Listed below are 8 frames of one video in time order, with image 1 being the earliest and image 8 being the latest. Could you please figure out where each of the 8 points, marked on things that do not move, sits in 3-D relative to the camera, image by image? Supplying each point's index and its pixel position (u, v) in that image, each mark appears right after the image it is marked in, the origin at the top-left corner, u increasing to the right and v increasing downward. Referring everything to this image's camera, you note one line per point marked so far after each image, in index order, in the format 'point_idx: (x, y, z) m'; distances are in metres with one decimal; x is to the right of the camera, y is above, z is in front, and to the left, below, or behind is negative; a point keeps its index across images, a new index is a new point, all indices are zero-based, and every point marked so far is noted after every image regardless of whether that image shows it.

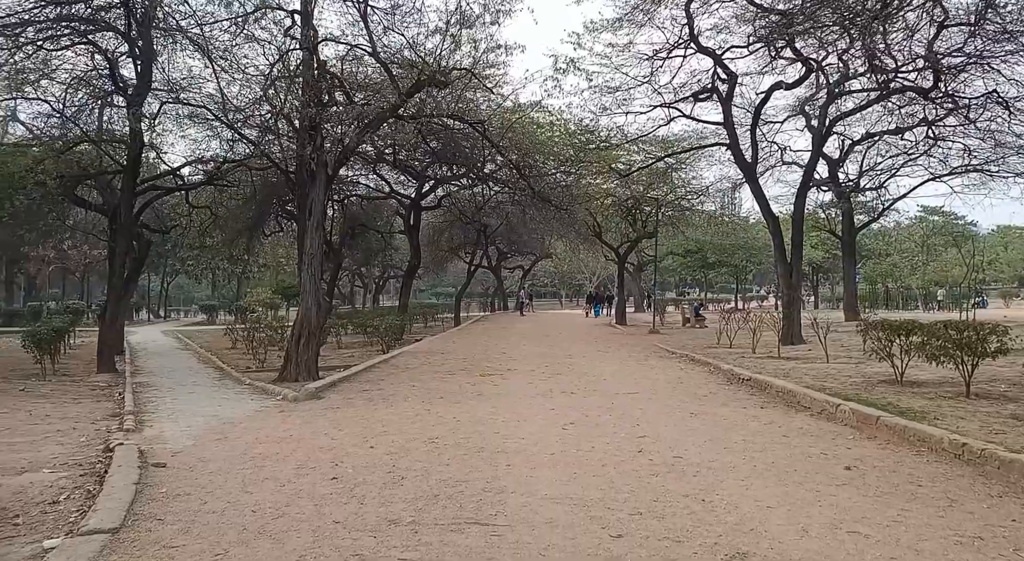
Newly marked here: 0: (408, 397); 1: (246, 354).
0: (-1.2, -1.5, +9.7) m
1: (-6.5, -1.8, +19.8) m
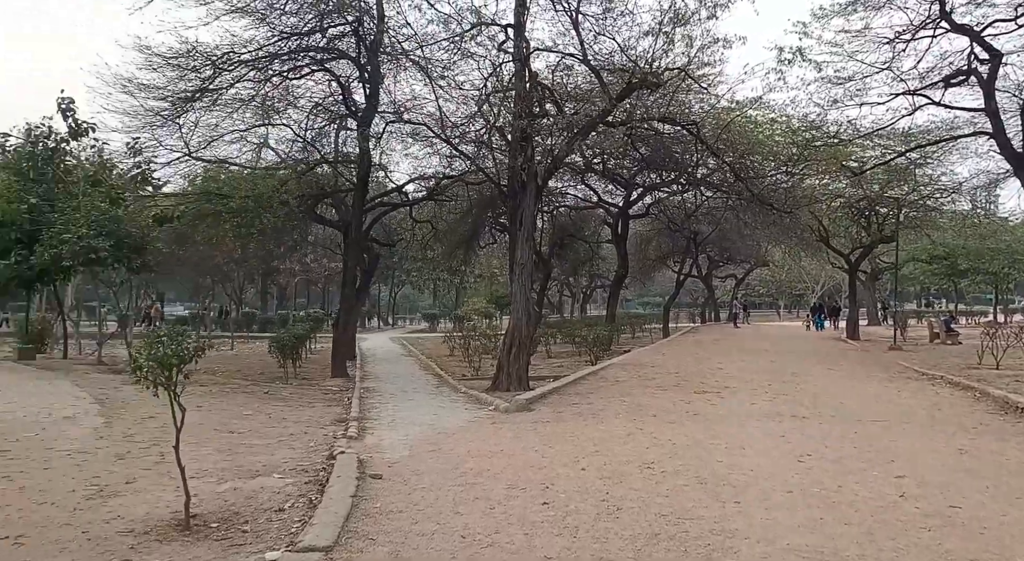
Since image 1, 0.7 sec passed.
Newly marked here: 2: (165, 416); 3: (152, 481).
0: (+1.2, -1.6, +9.3) m
1: (-1.3, -2.1, +20.5) m
2: (-3.9, -1.5, +9.3) m
3: (-2.7, -1.5, +6.2) m
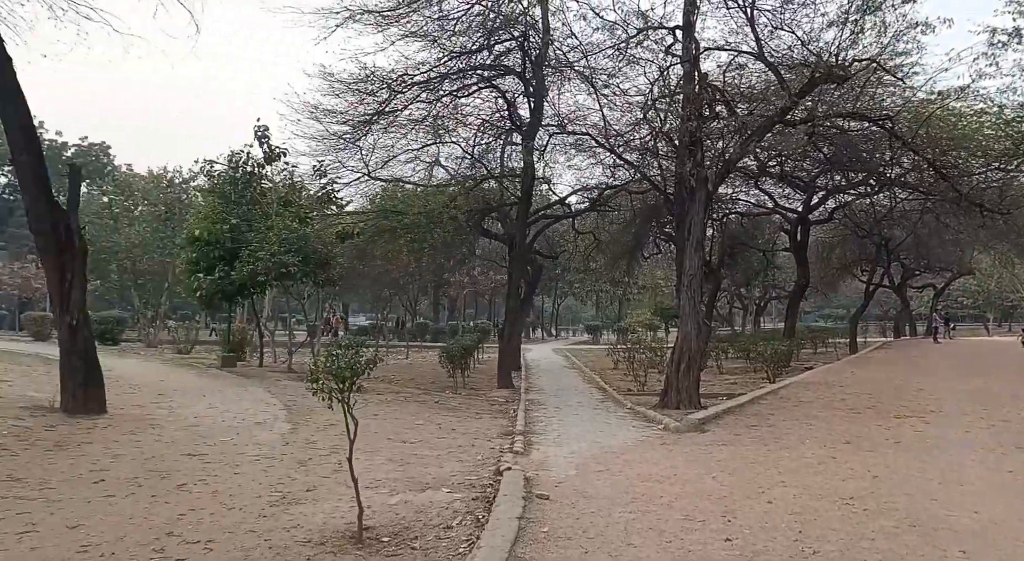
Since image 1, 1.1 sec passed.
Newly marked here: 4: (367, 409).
0: (+3.1, -1.8, +8.6) m
1: (+2.8, -2.4, +20.0) m
2: (-2.0, -1.7, +9.7) m
3: (-1.4, -1.6, +6.4) m
4: (-2.0, -1.8, +11.3) m
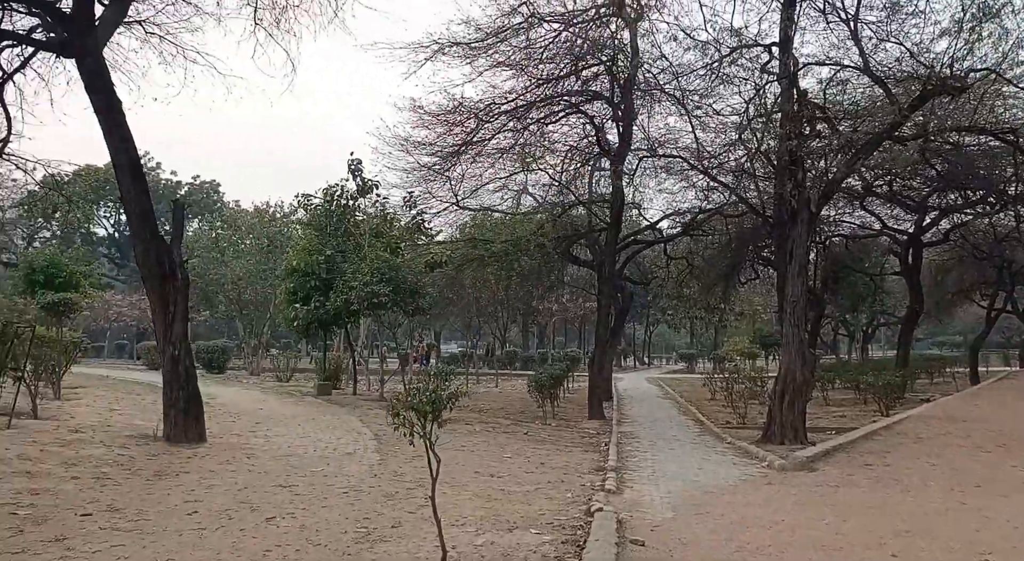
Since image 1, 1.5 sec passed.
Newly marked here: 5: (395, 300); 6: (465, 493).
0: (+4.0, -2.0, +8.0) m
1: (+5.0, -3.0, +19.3) m
2: (-0.9, -2.0, +9.5) m
3: (-0.7, -1.9, +6.2) m
4: (-0.8, -2.2, +11.2) m
5: (-2.3, -0.4, +16.4) m
6: (-0.4, -1.9, +7.5) m
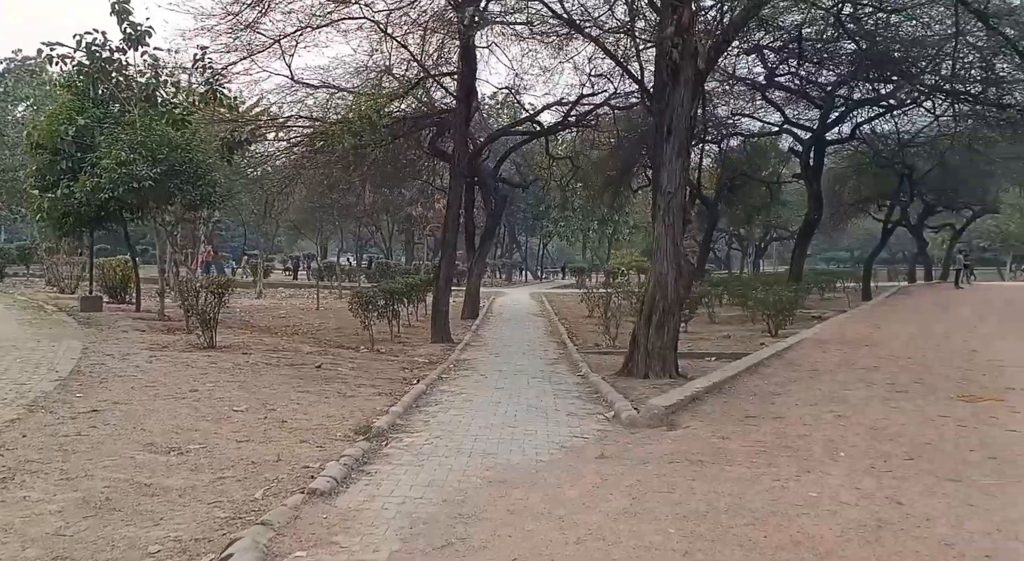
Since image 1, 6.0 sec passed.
0: (+2.0, -1.2, +5.2) m
1: (+1.8, -0.9, +16.6) m
2: (-3.0, -1.0, +6.2) m
3: (-2.5, -1.2, +3.0) m
4: (-3.0, -0.9, +7.9) m
5: (-5.1, +1.4, +12.7) m
6: (-2.3, -1.1, +4.3) m
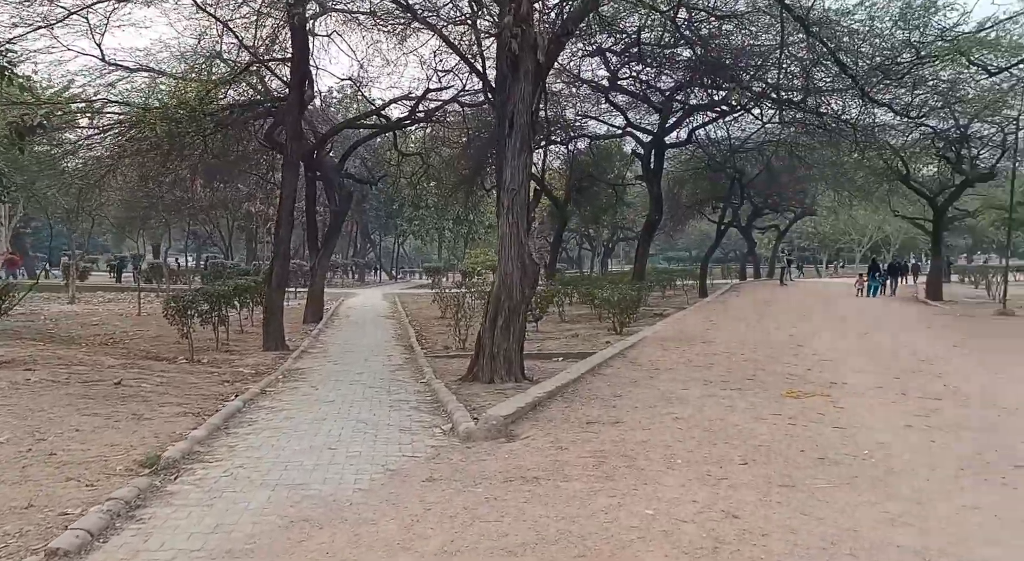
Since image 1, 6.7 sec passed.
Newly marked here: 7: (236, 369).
0: (+1.0, -1.2, +4.9) m
1: (-1.3, -1.0, +16.1) m
2: (-4.2, -1.0, +5.0) m
3: (-3.1, -1.2, +1.9) m
4: (-4.5, -1.0, +6.7) m
5: (-7.4, +1.3, +11.0) m
6: (-3.1, -1.1, +3.2) m
7: (-3.4, -1.1, +10.2) m
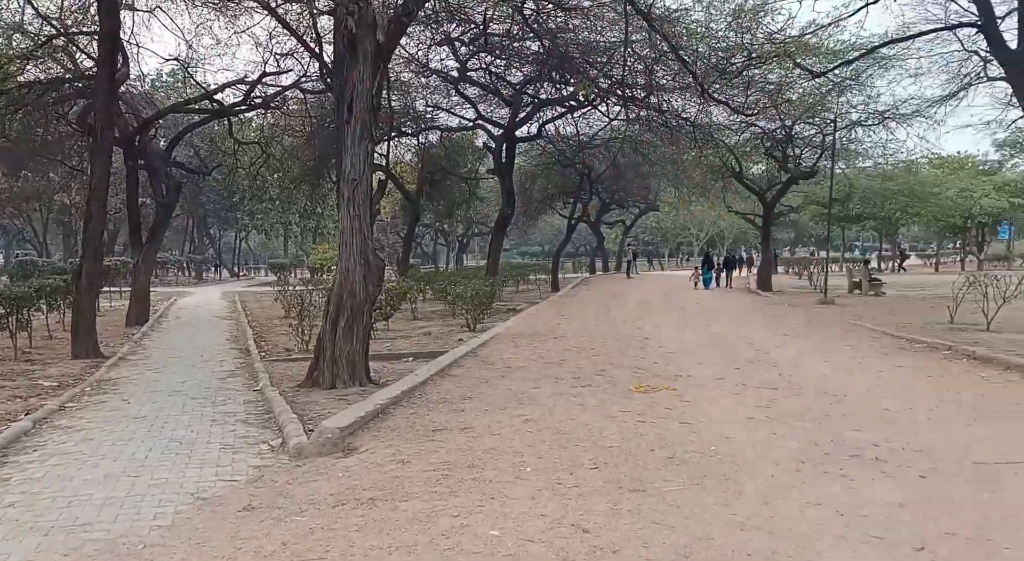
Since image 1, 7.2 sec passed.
0: (+0.1, -1.2, +4.6) m
1: (-4.1, -0.9, +15.2) m
2: (-5.0, -1.1, +3.8) m
3: (-3.4, -1.2, +0.9) m
4: (-5.6, -1.0, +5.3) m
5: (-9.3, +1.3, +9.0) m
6: (-3.7, -1.2, +2.1) m
7: (-5.2, -1.1, +8.9) m
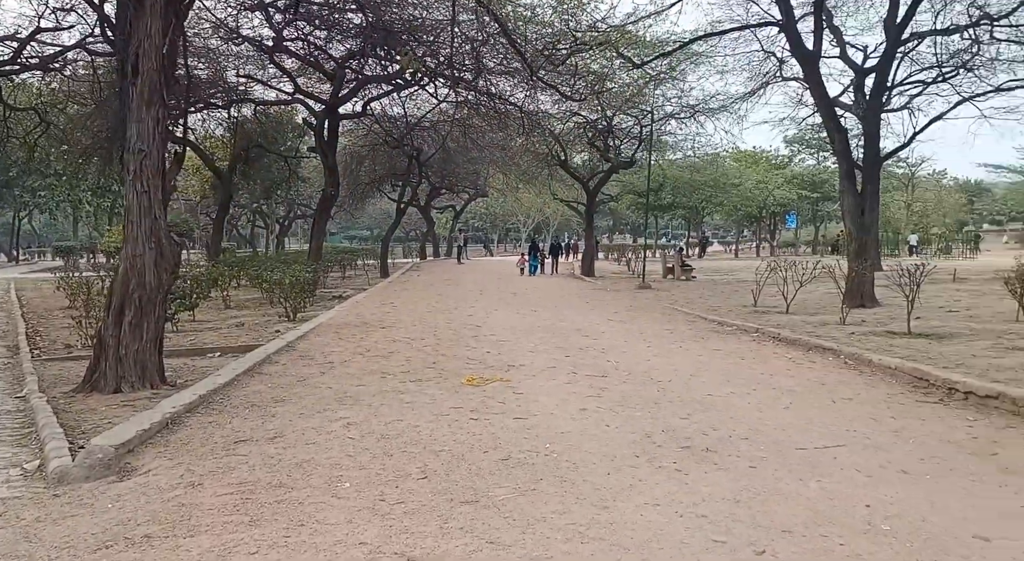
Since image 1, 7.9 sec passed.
0: (-0.8, -1.1, +3.9) m
1: (-7.1, -0.7, +13.4) m
2: (-5.7, -1.0, +2.1) m
3: (-3.4, -1.3, -0.4) m
4: (-6.6, -1.0, +3.5) m
5: (-10.9, +1.4, +6.3) m
6: (-4.0, -1.2, +0.8) m
7: (-6.9, -1.0, +7.1) m
